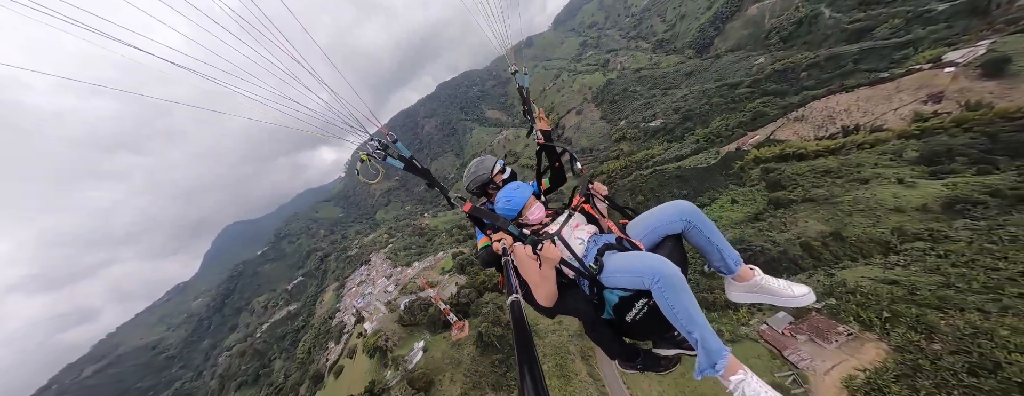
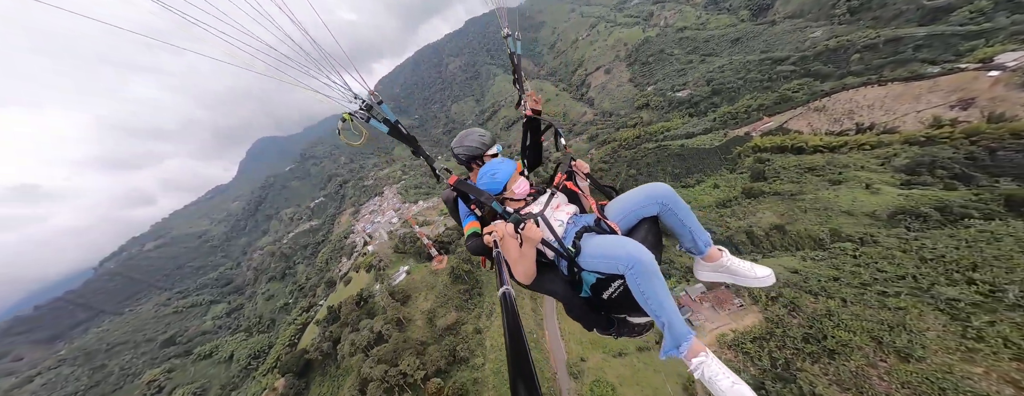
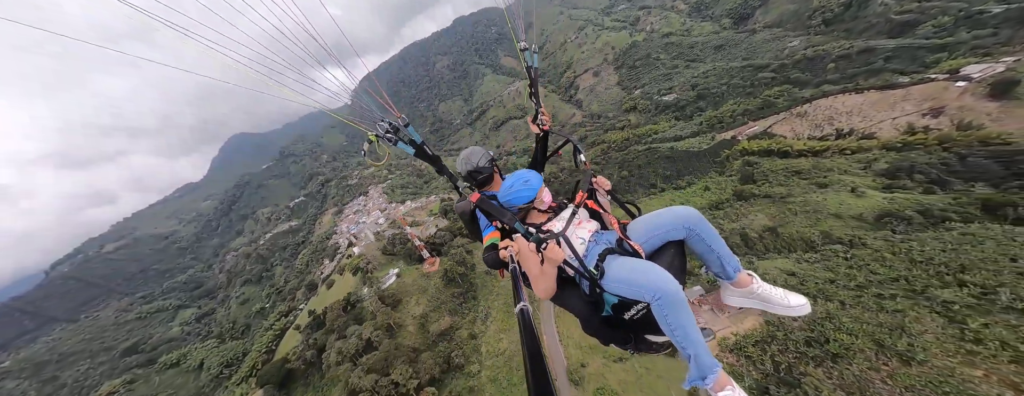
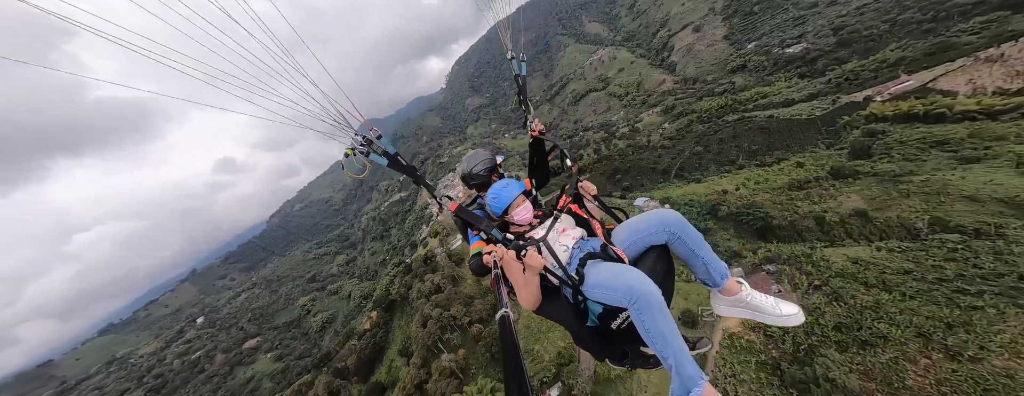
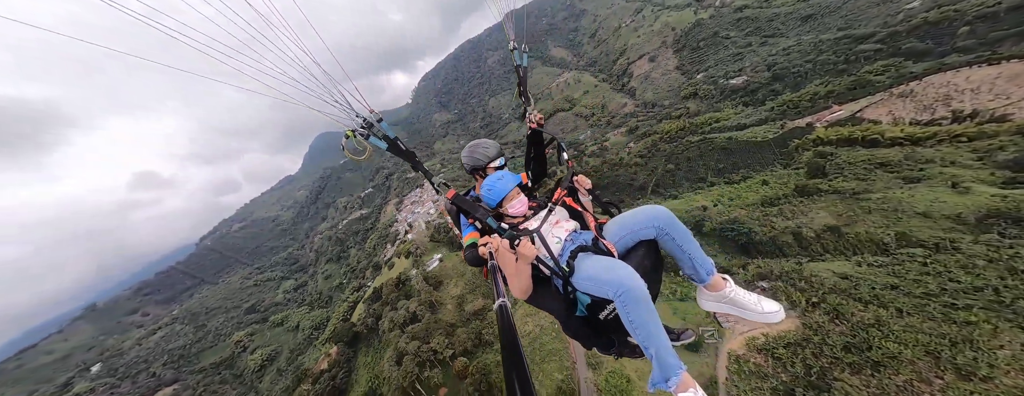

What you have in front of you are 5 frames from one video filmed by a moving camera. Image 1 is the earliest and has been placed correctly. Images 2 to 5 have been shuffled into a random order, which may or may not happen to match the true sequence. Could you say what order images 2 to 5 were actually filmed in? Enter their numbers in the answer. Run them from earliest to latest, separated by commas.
3, 2, 5, 4
